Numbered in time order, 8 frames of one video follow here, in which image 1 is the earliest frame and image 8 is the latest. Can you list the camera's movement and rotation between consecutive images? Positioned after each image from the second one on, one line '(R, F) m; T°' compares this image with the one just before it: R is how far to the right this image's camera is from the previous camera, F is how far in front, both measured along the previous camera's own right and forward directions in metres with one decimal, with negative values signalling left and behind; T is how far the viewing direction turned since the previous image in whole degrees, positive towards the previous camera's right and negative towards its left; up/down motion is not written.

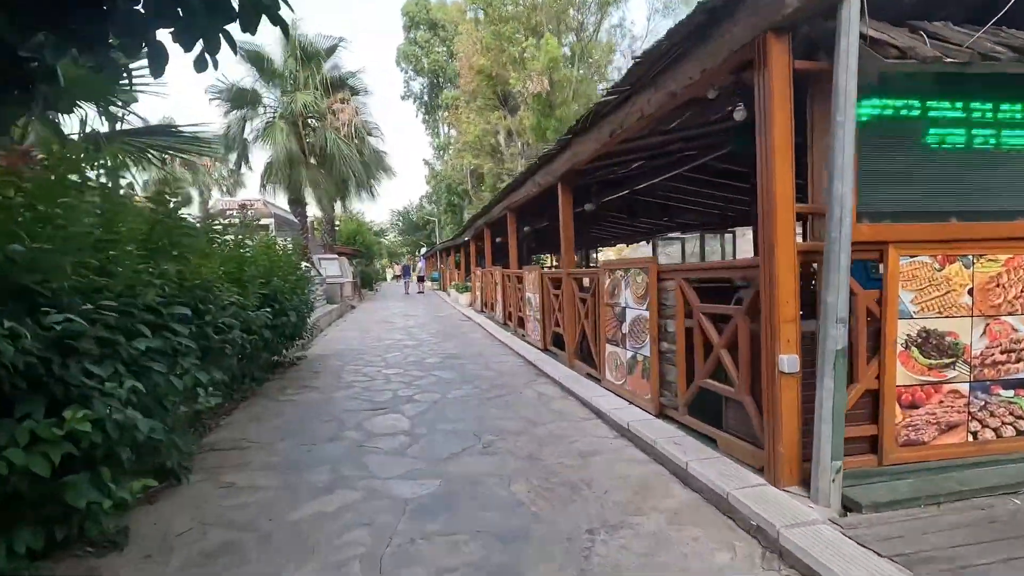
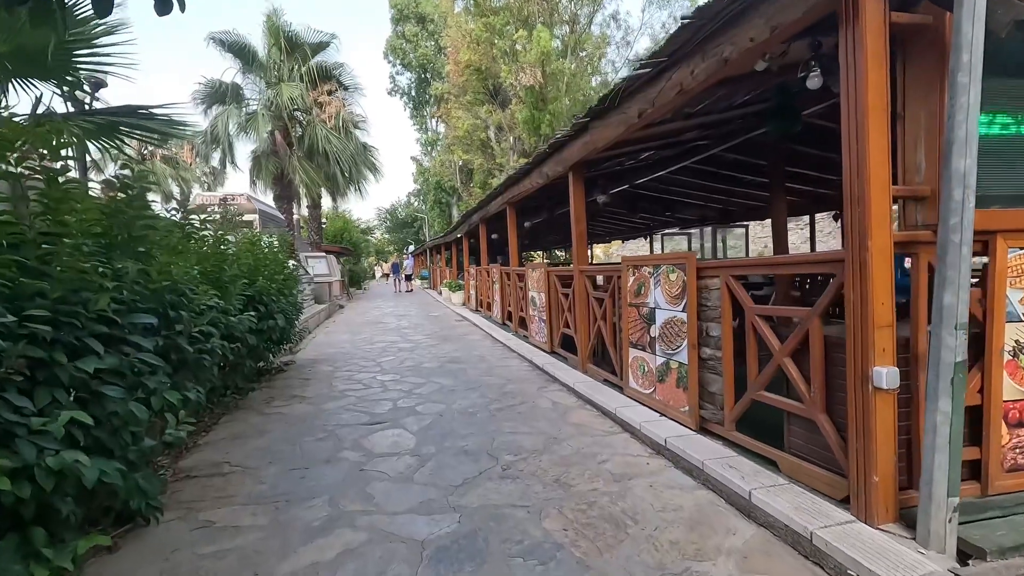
(-0.2, +0.5) m; +1°
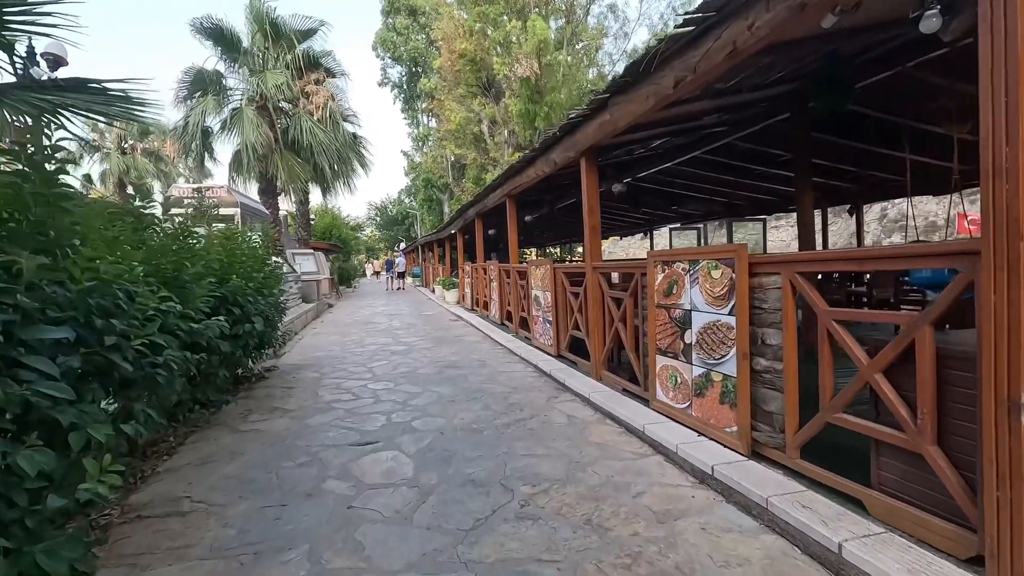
(-0.1, +0.6) m; +1°
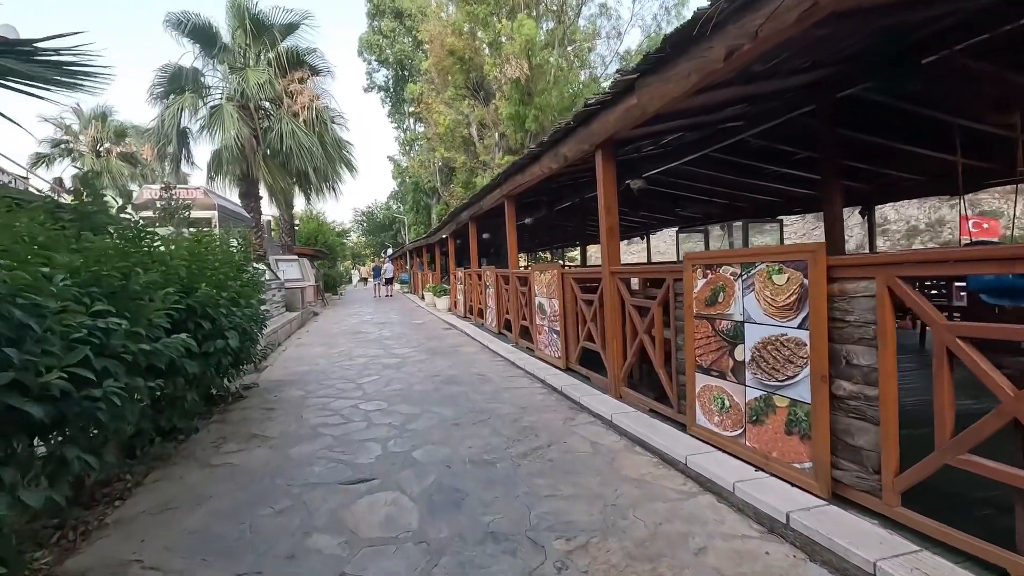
(-0.2, +0.6) m; +1°
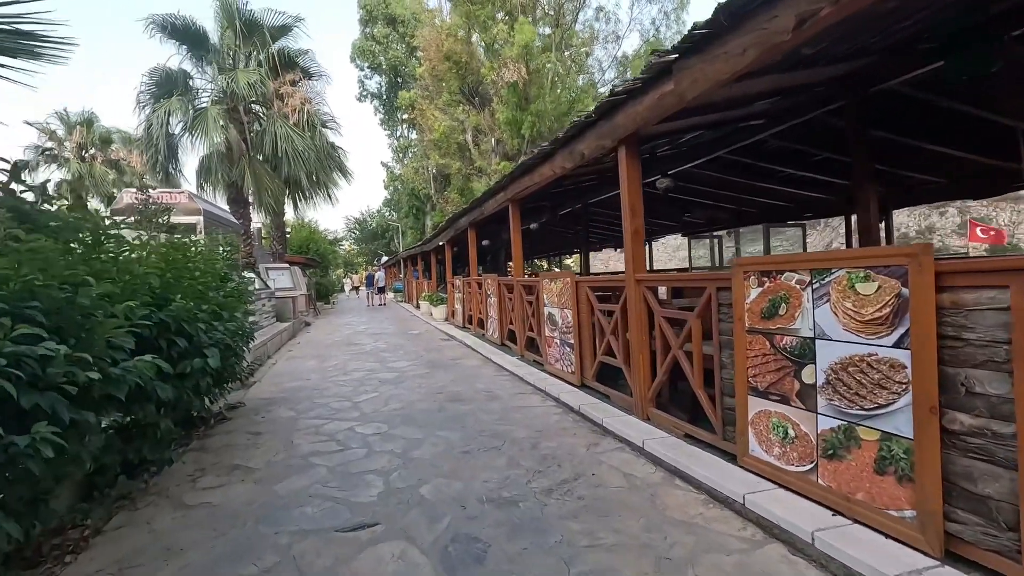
(-0.2, +0.5) m; +1°
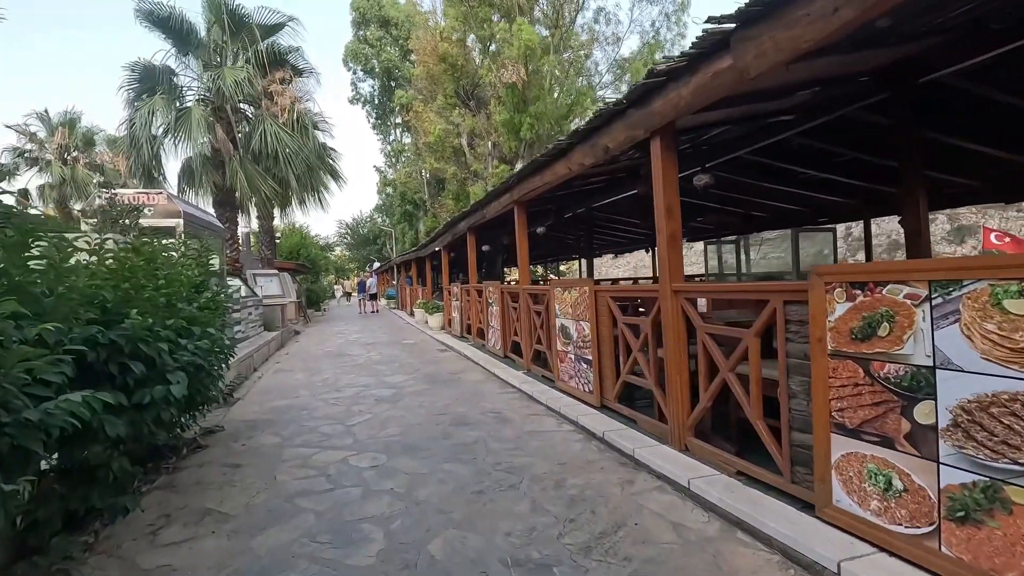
(-0.2, +0.6) m; +1°
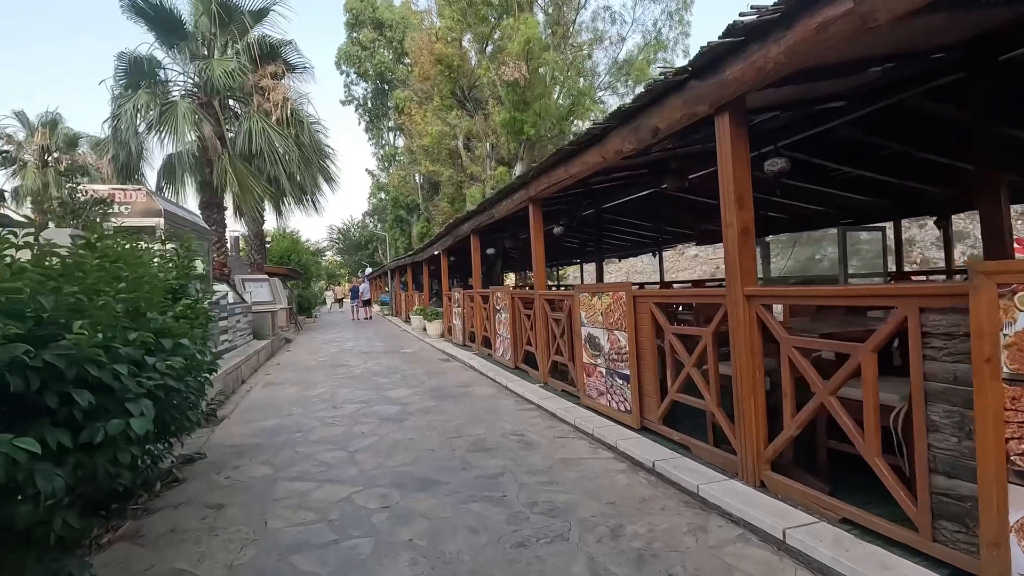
(-0.3, +0.6) m; +1°
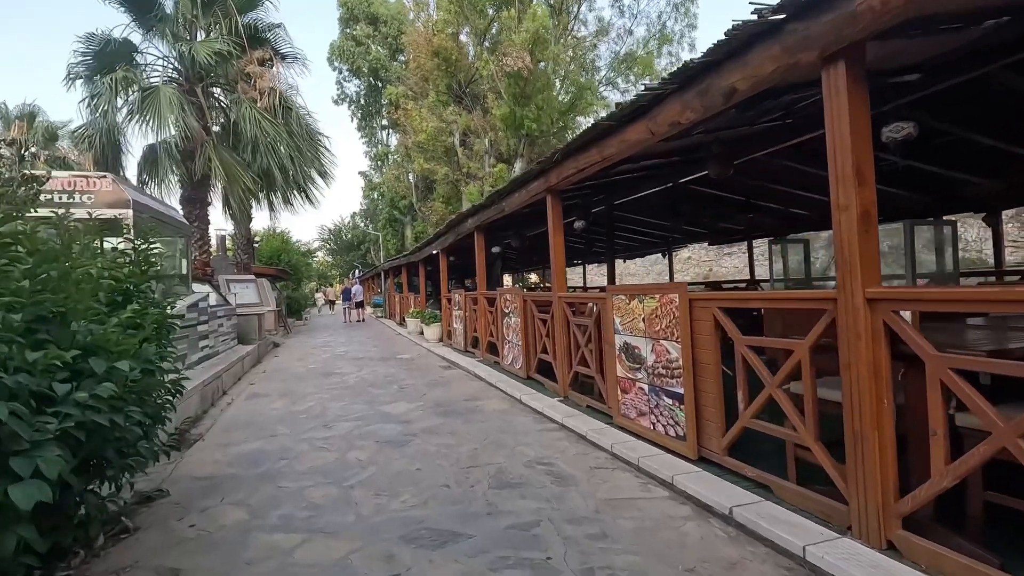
(-0.3, +0.8) m; +1°
